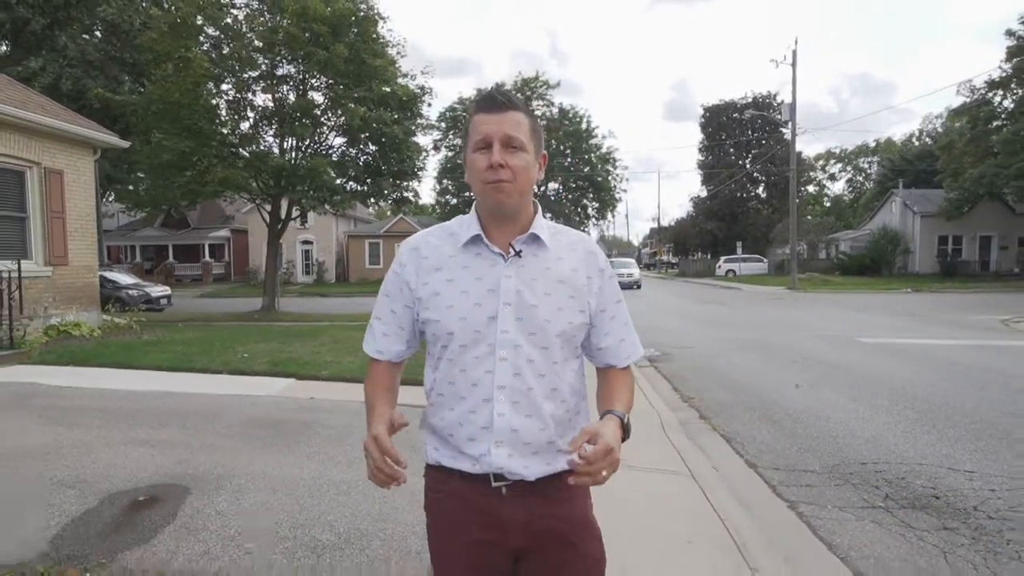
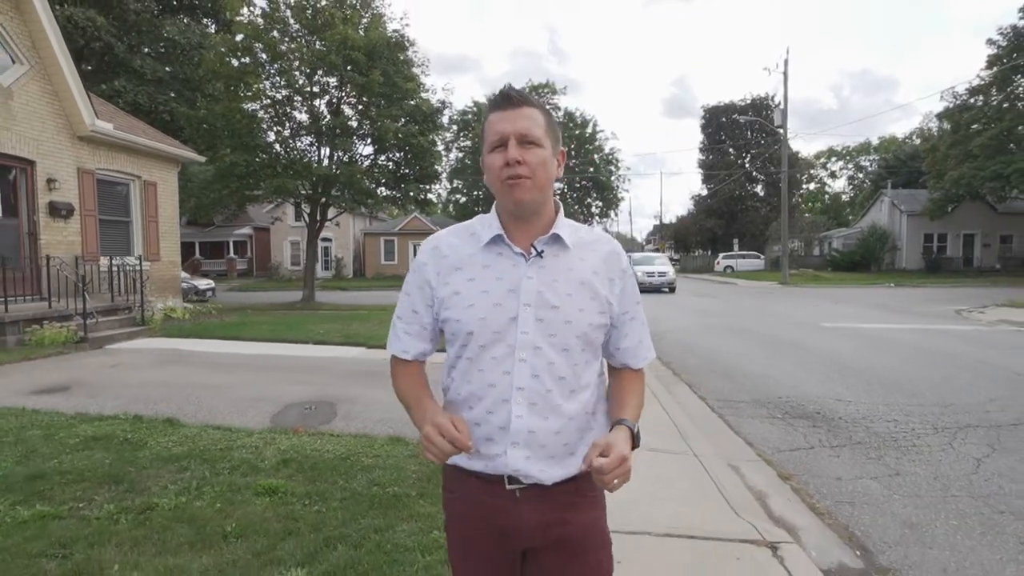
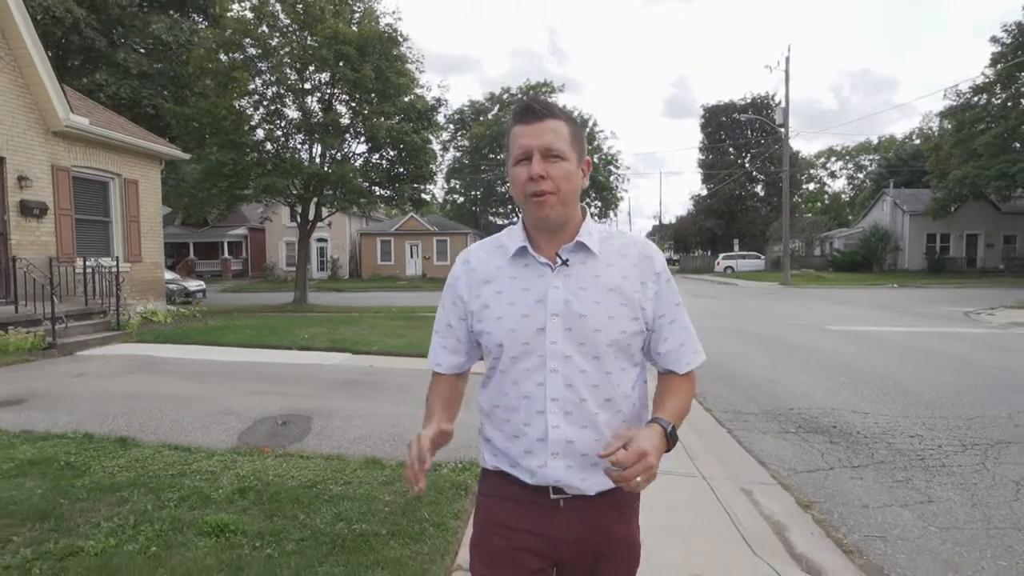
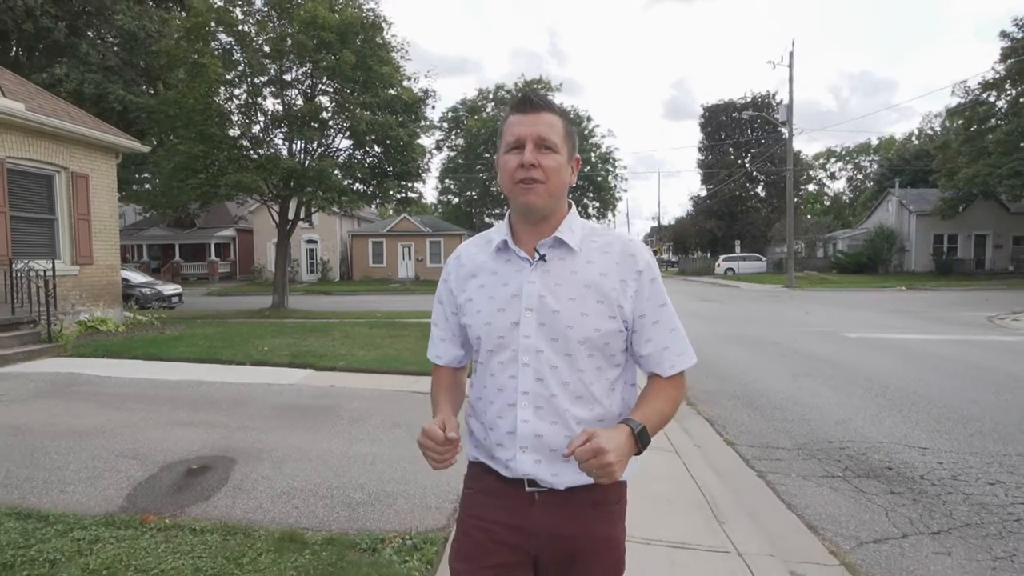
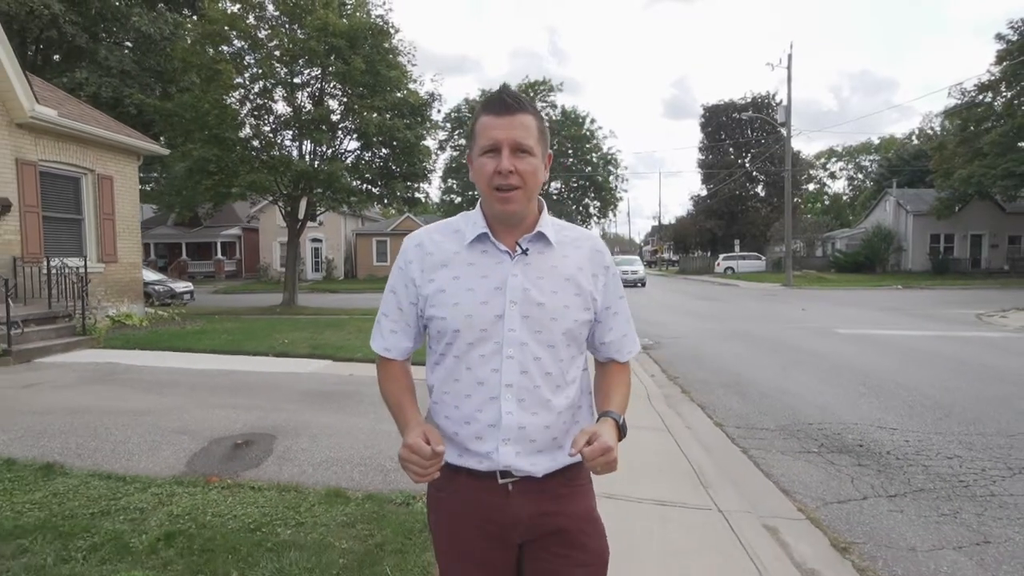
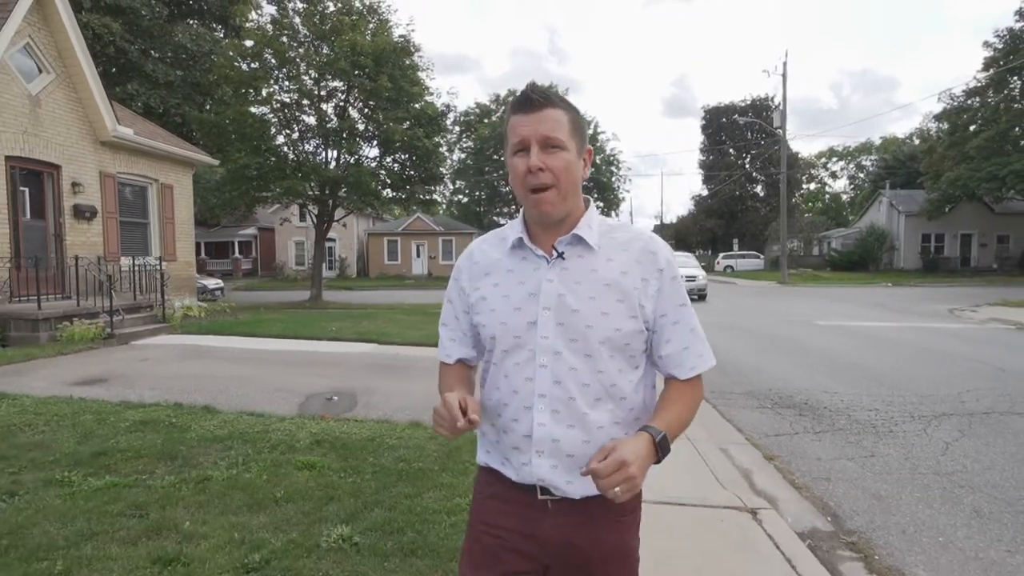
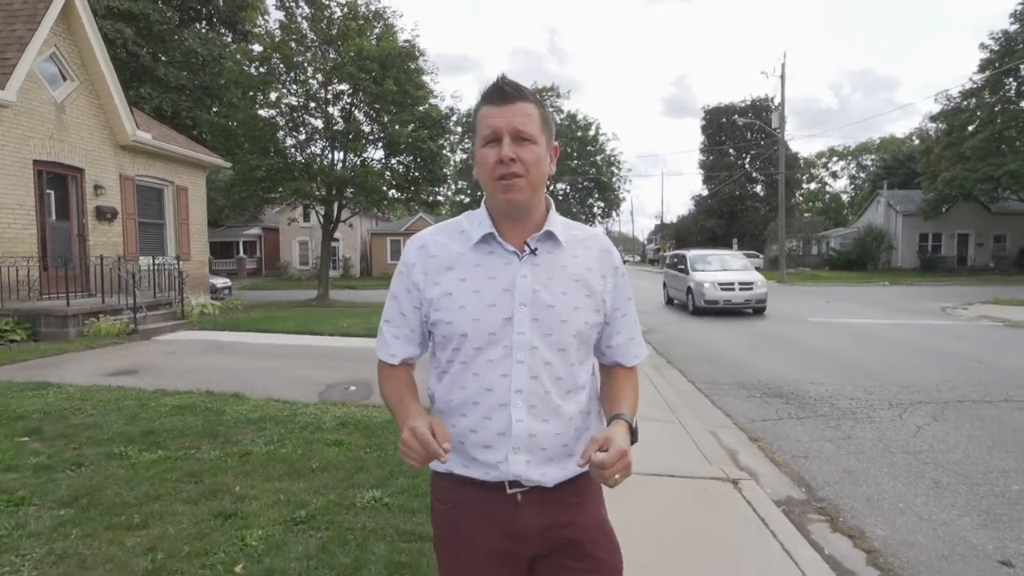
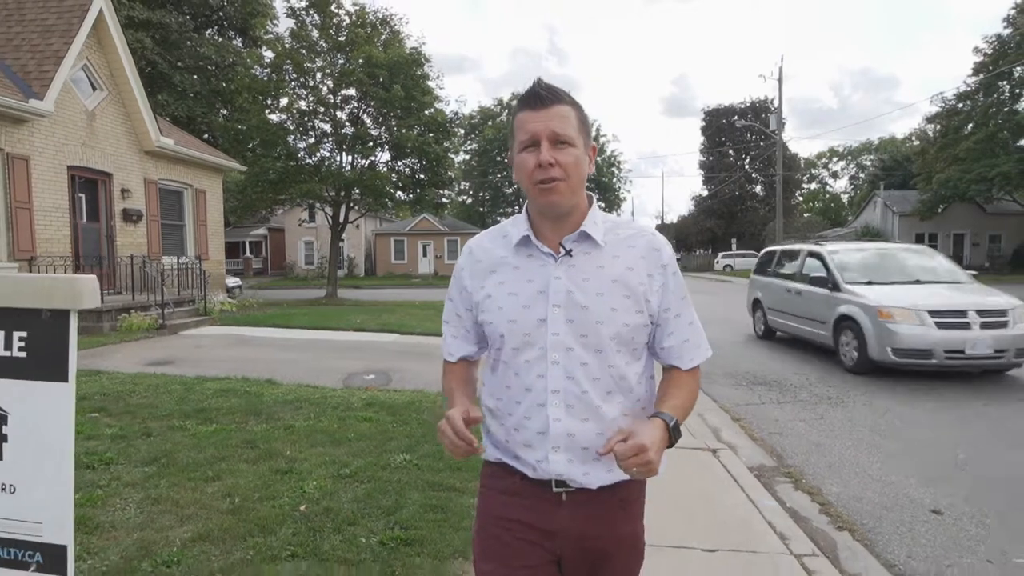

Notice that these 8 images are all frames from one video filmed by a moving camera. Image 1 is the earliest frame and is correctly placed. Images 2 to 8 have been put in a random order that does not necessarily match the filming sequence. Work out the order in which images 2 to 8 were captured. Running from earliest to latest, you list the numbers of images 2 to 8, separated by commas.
4, 5, 3, 2, 6, 7, 8
